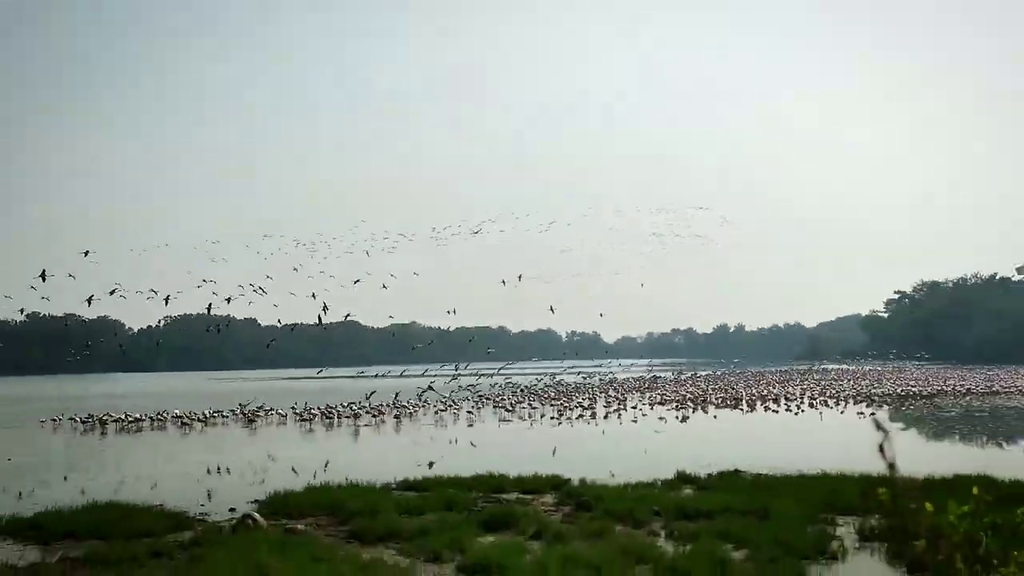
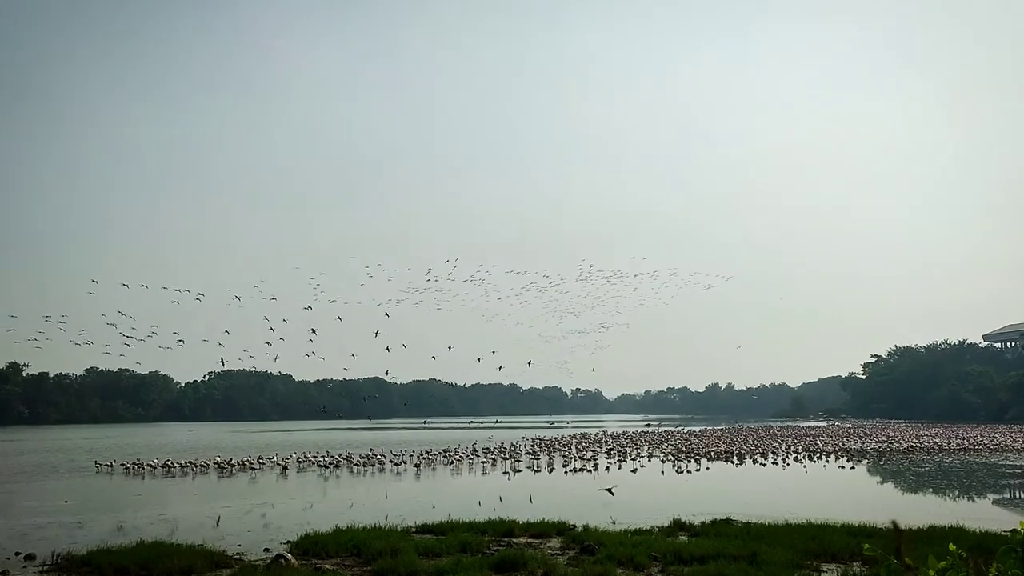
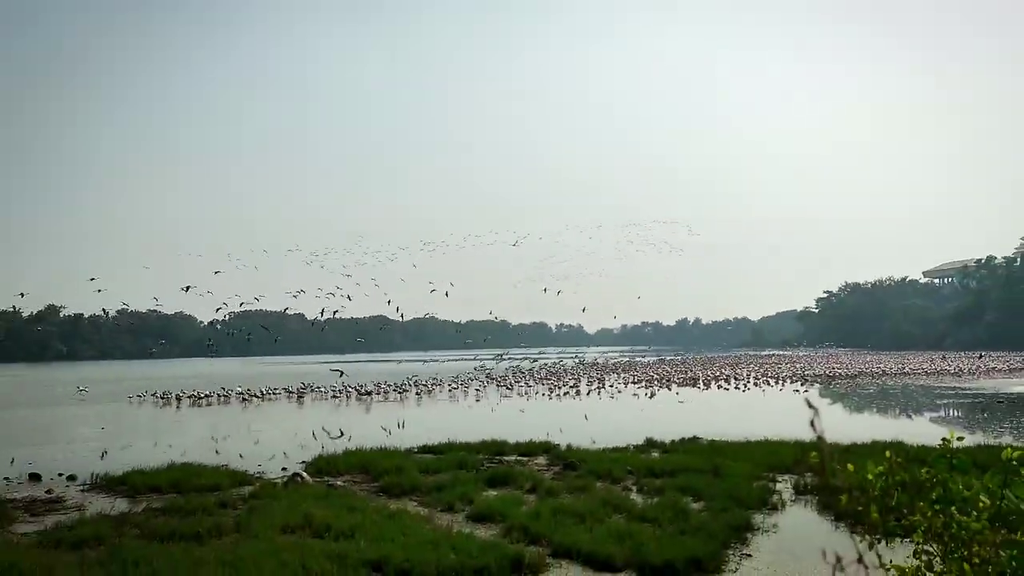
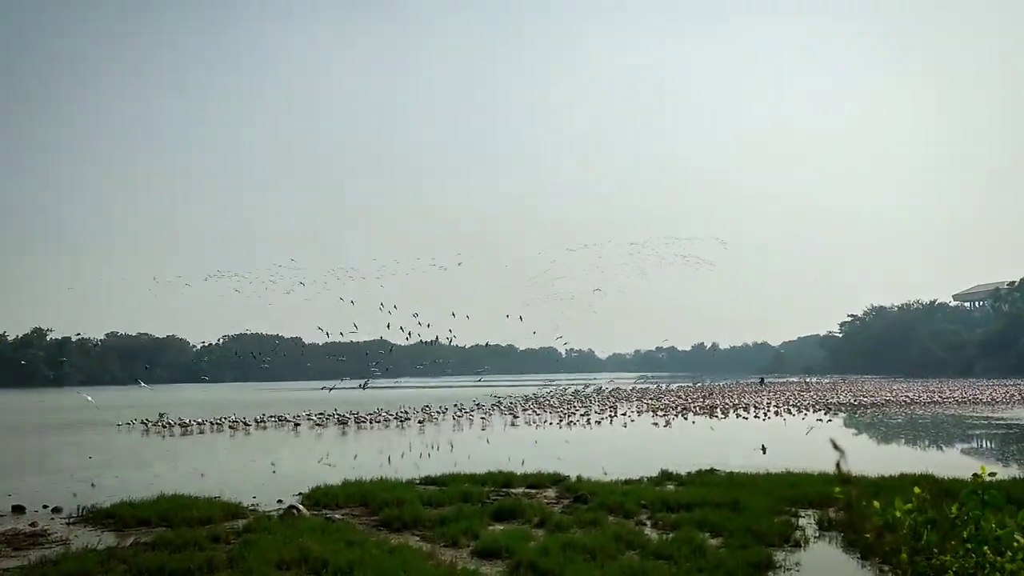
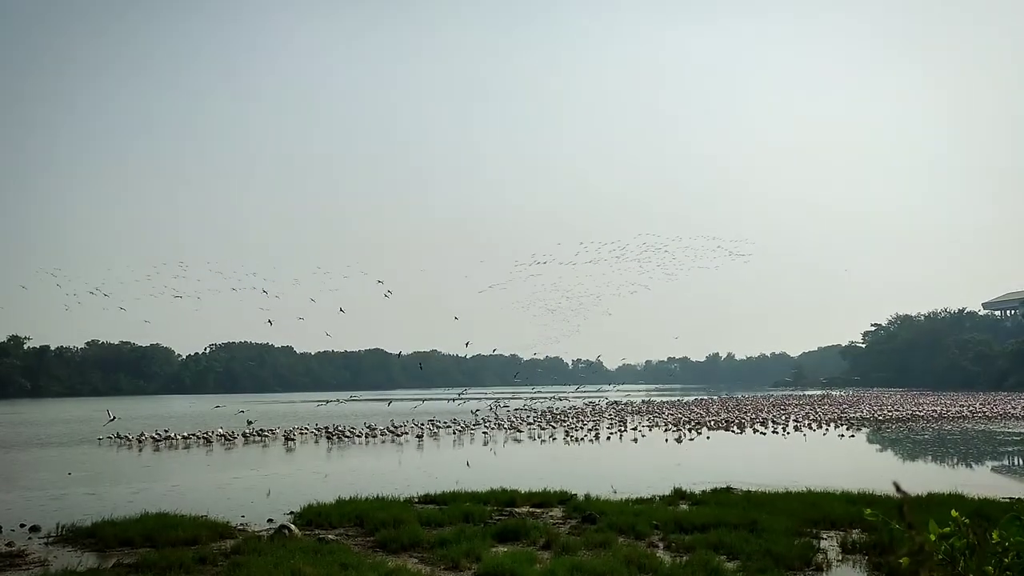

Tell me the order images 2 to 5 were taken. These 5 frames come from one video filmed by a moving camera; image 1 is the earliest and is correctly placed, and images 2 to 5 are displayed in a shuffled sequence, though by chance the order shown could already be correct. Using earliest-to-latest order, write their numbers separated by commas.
3, 4, 5, 2
